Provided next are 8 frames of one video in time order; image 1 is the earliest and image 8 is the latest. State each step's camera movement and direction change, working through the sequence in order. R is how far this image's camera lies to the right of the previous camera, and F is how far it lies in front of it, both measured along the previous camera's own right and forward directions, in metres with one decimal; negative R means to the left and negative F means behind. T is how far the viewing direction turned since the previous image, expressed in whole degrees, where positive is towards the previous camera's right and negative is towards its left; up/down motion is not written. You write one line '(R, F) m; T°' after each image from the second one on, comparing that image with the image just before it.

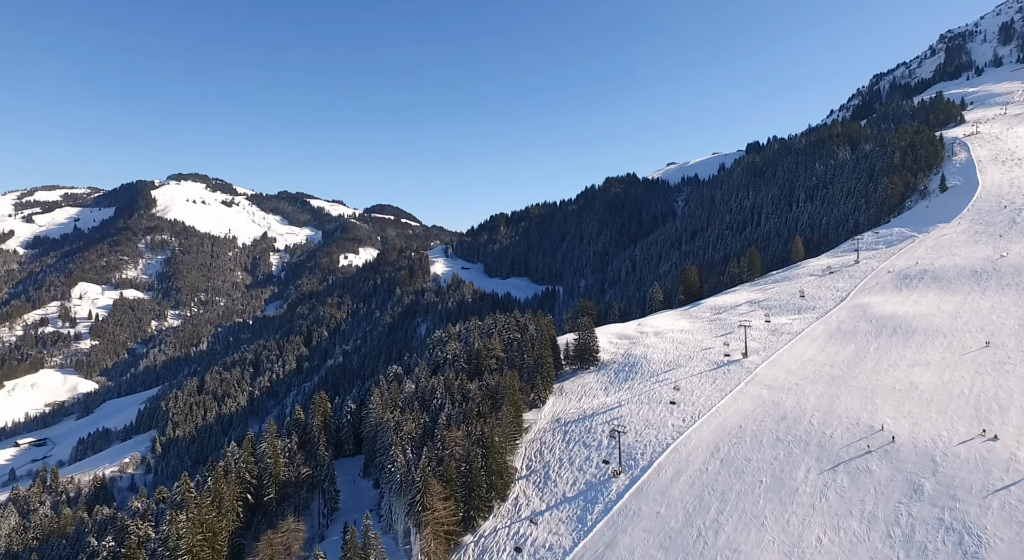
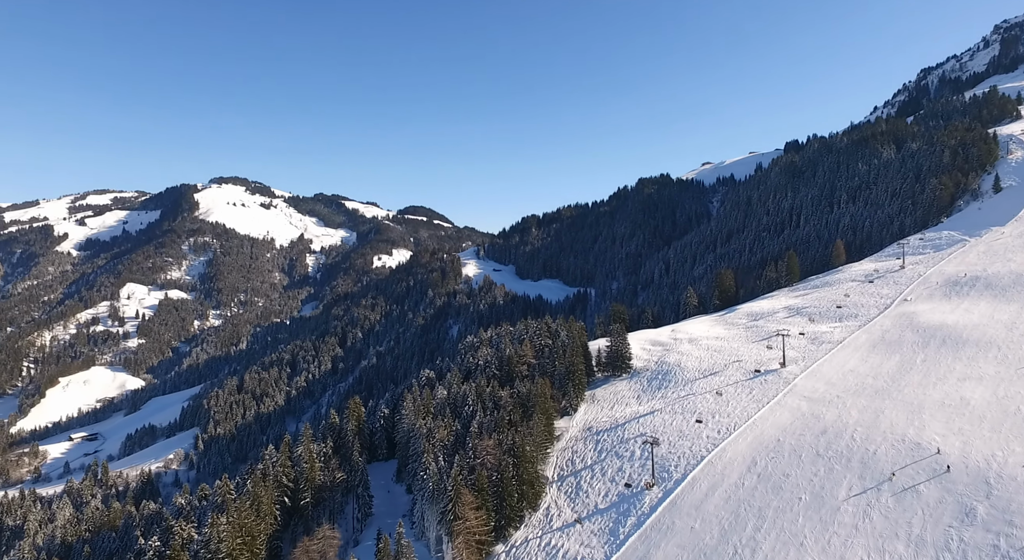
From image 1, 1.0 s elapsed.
(+1.2, +2.2) m; -3°
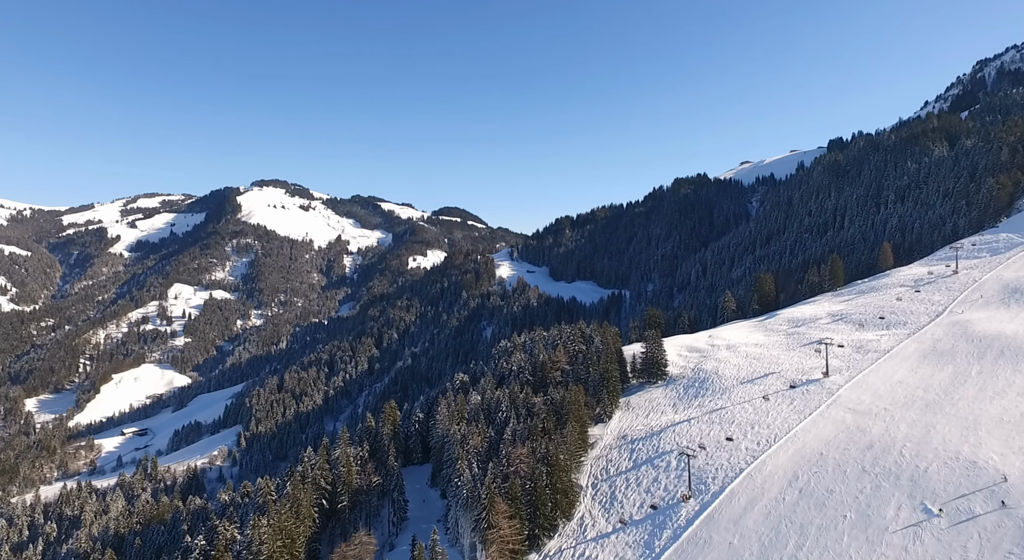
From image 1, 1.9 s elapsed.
(+1.1, +2.2) m; -3°
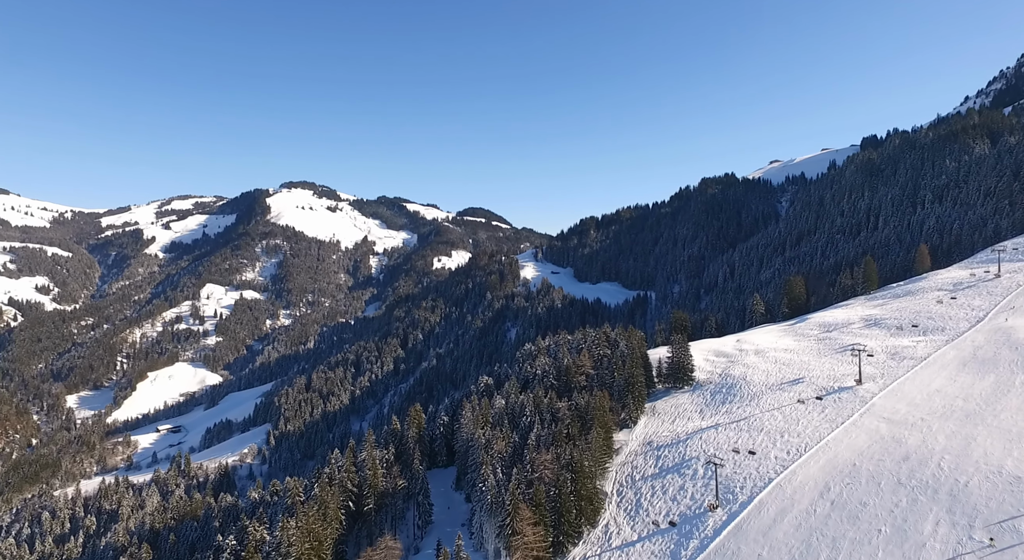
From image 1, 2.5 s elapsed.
(+0.7, +1.6) m; -2°
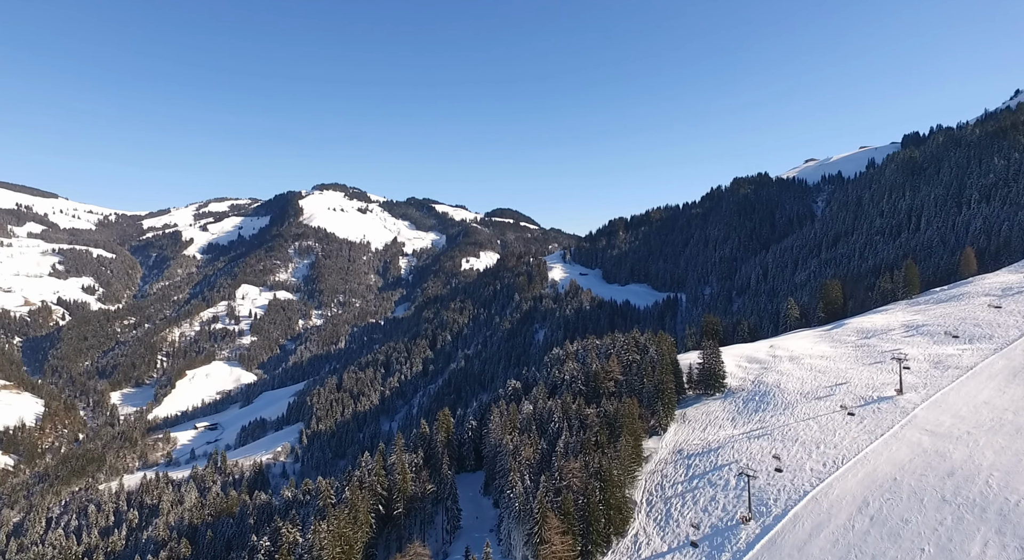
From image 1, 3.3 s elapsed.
(+0.8, +1.9) m; -3°
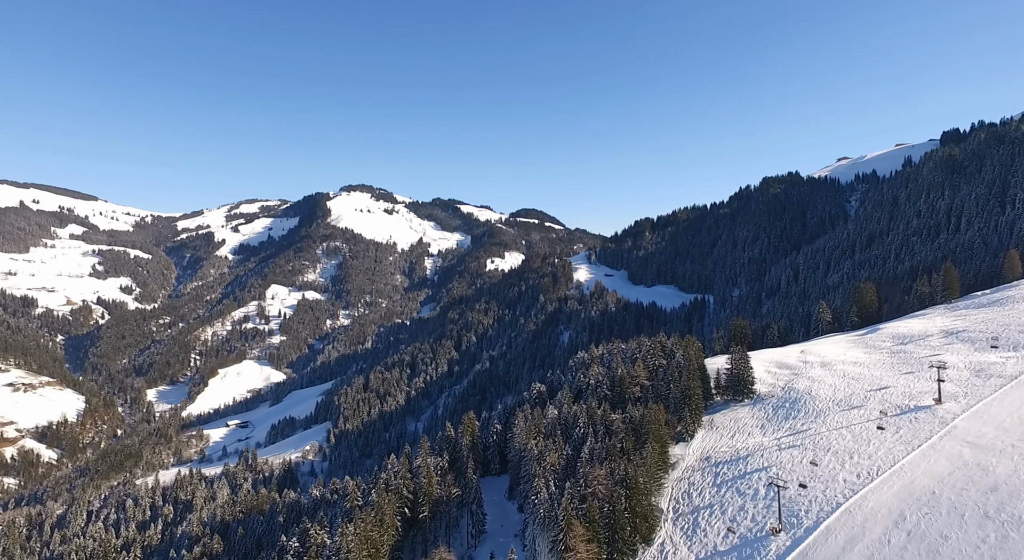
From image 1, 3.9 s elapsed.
(+0.7, +1.7) m; -2°
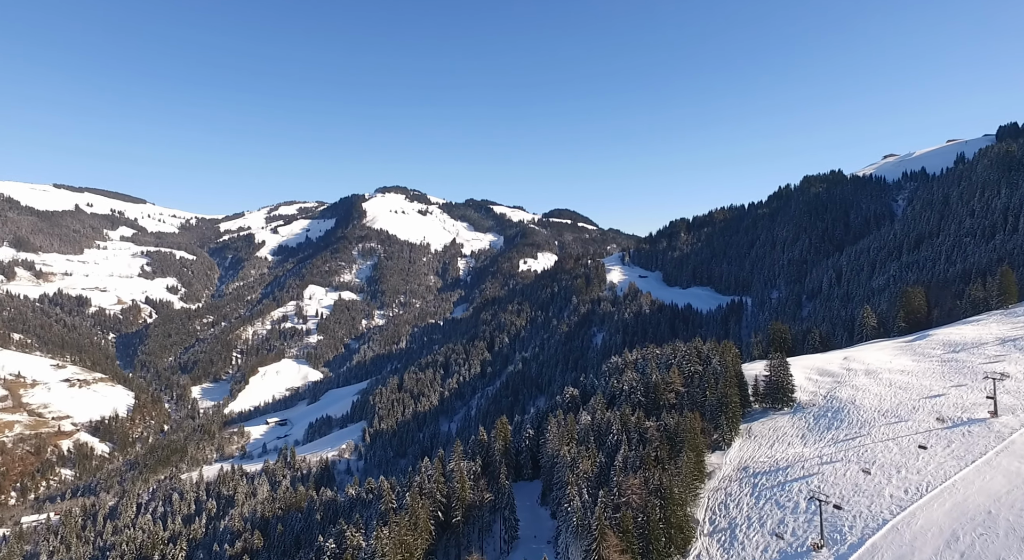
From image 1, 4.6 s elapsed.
(+0.7, +2.1) m; -3°
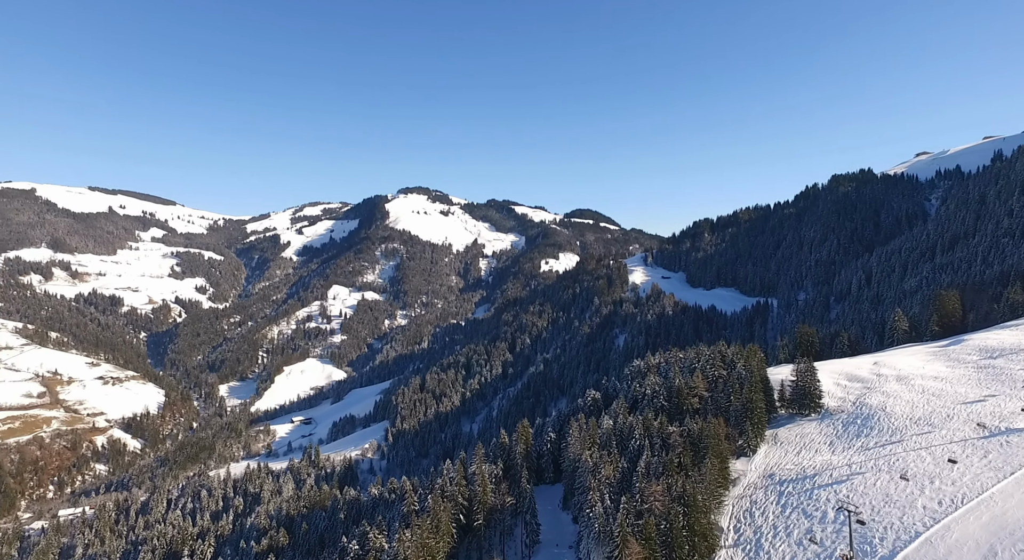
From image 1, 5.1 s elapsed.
(+0.5, +1.4) m; -2°
